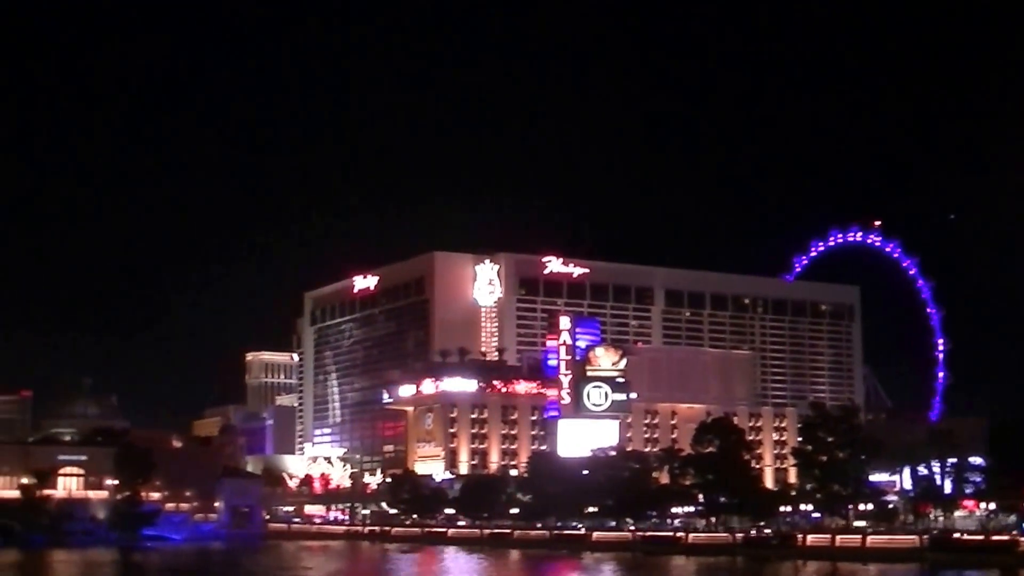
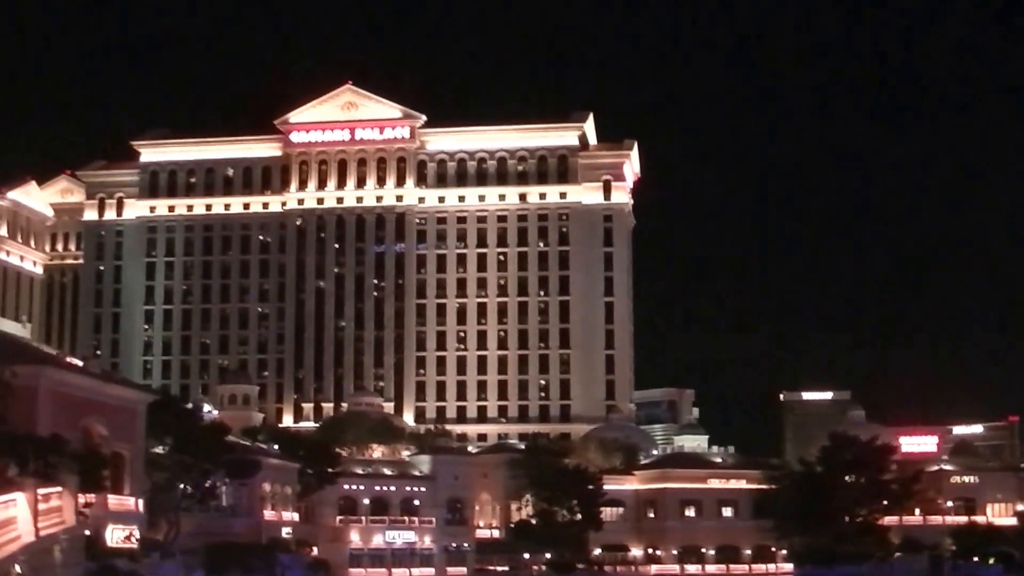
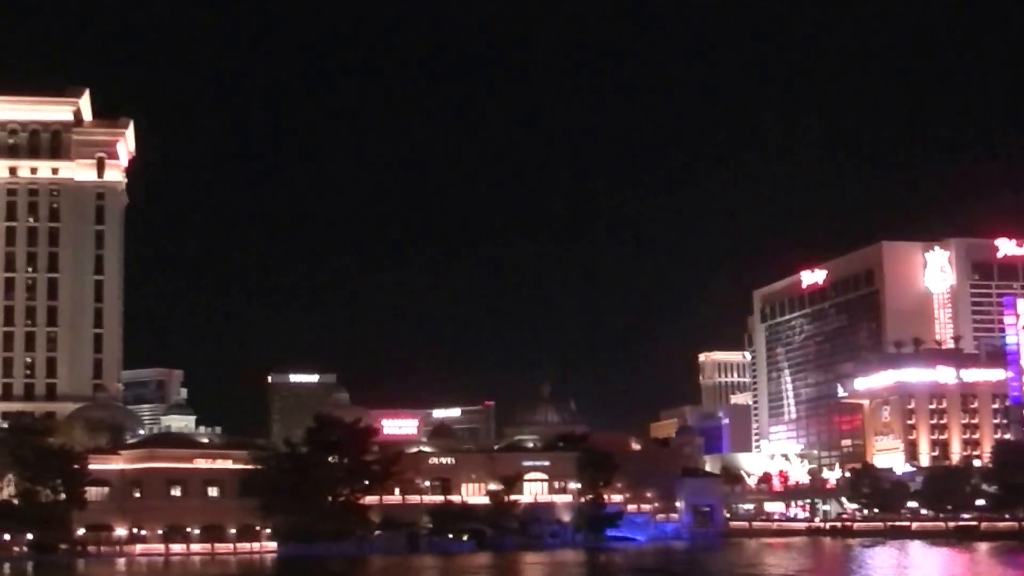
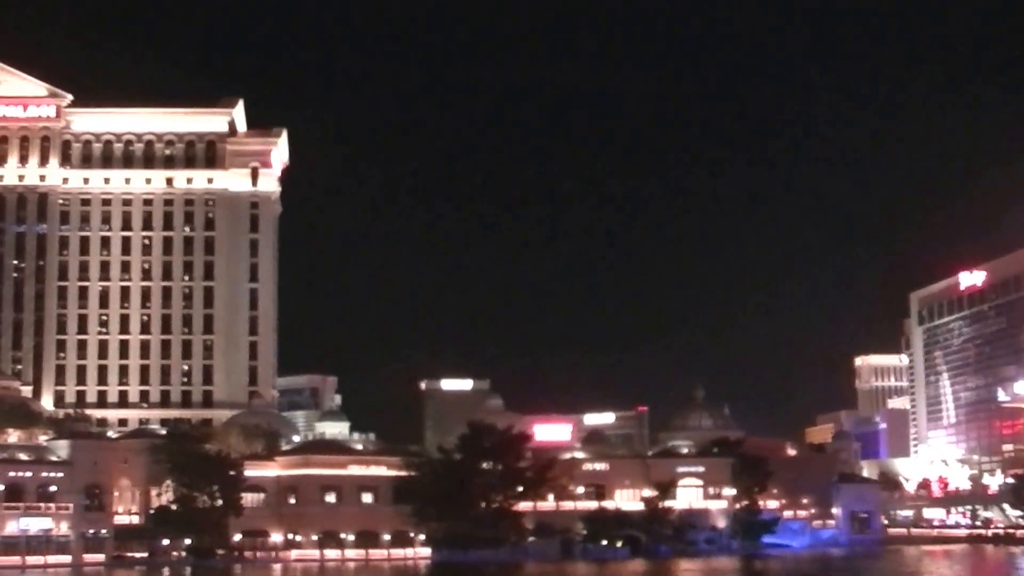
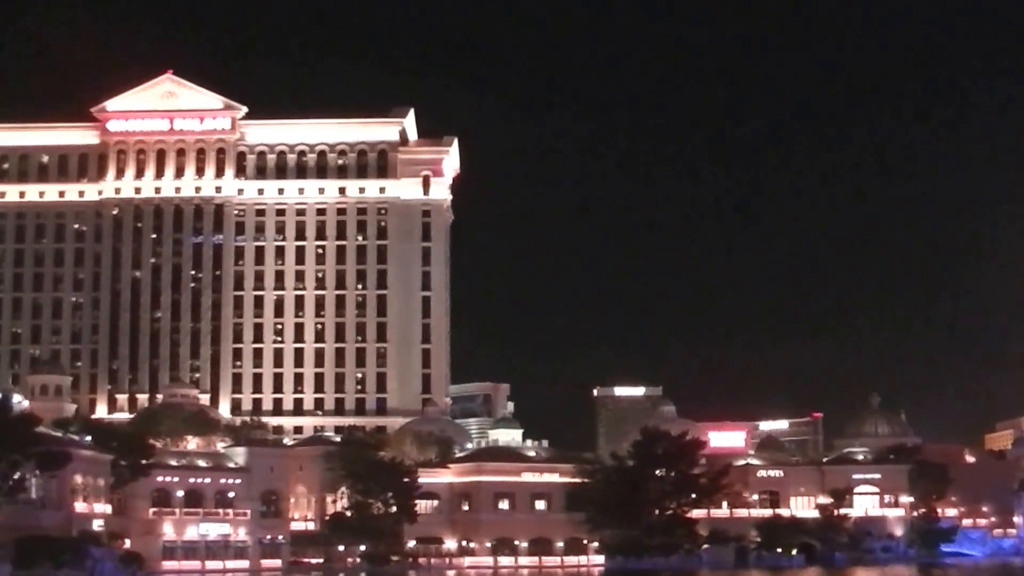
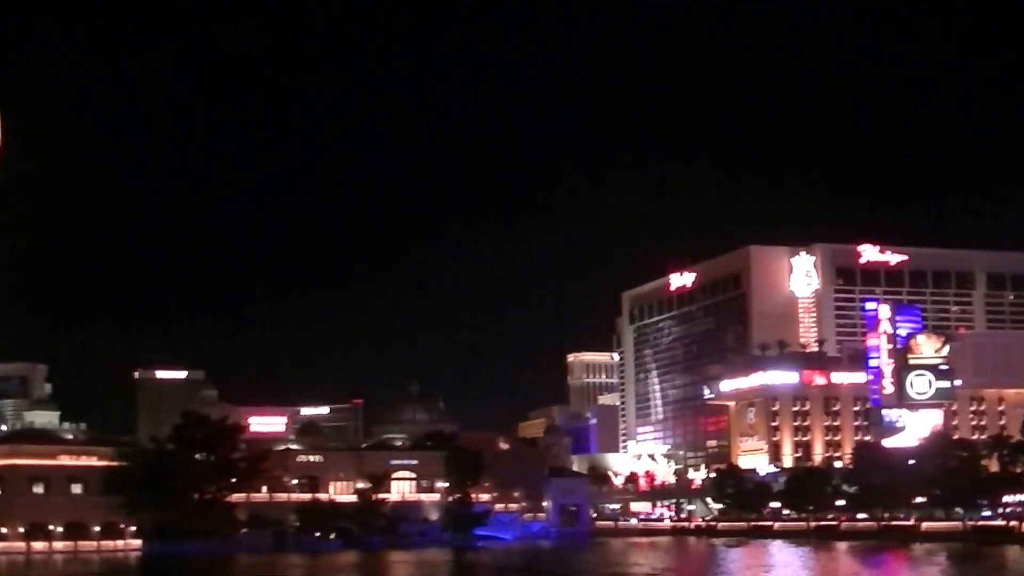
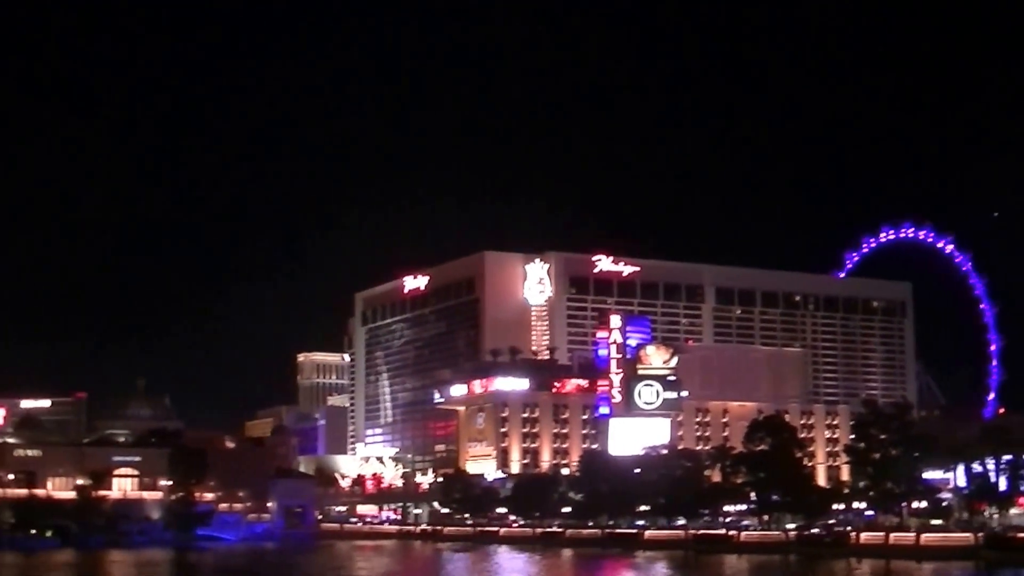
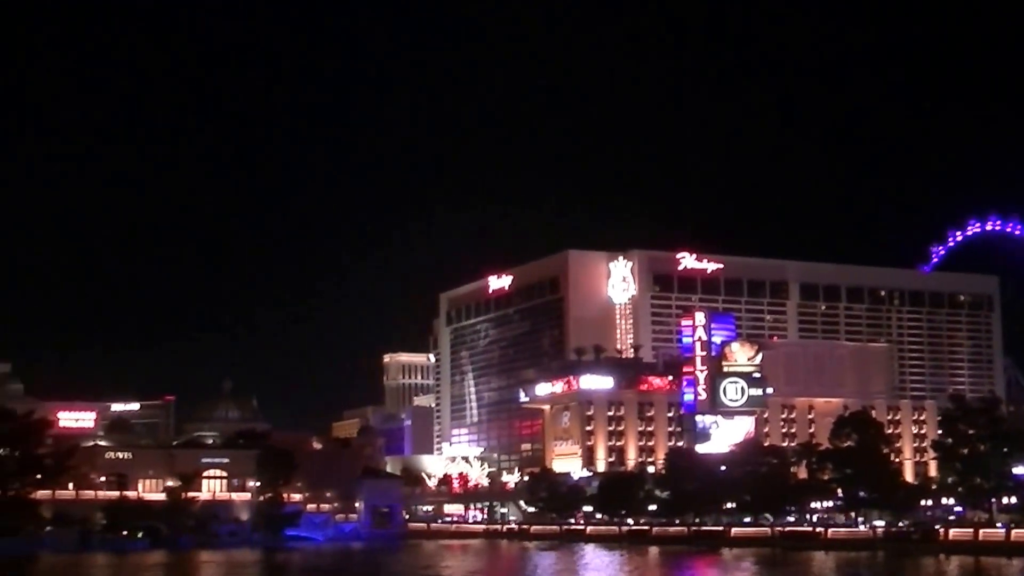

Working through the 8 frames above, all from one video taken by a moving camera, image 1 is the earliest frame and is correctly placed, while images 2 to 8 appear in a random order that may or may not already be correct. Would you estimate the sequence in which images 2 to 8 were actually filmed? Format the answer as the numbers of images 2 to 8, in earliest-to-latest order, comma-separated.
7, 8, 6, 3, 4, 5, 2
